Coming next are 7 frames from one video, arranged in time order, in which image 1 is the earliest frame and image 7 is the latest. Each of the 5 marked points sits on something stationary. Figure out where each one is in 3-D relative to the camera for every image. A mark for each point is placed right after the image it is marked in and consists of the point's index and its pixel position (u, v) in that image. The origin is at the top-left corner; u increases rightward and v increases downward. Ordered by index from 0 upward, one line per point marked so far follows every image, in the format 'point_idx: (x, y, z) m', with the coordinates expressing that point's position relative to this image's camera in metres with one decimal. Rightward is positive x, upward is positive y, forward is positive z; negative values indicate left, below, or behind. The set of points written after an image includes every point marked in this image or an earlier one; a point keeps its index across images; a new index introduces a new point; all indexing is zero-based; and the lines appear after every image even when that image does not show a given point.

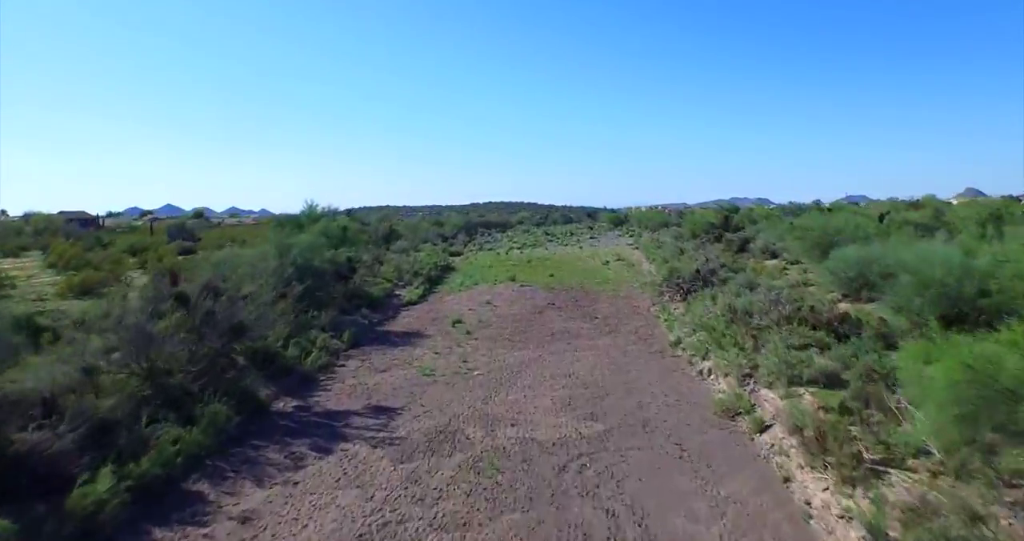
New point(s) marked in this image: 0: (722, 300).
0: (+4.3, -0.6, +14.4) m
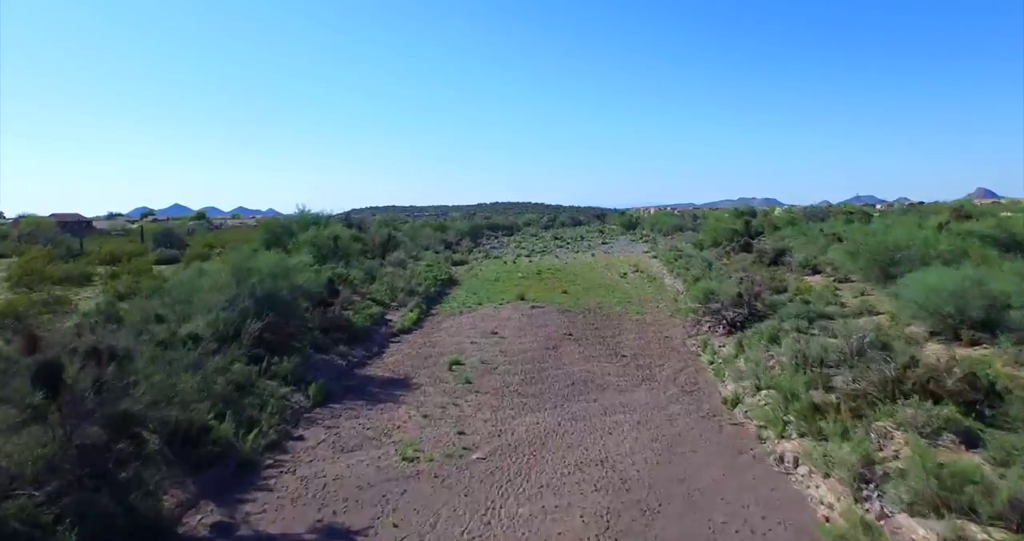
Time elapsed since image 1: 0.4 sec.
0: (+4.5, -1.2, +11.4) m
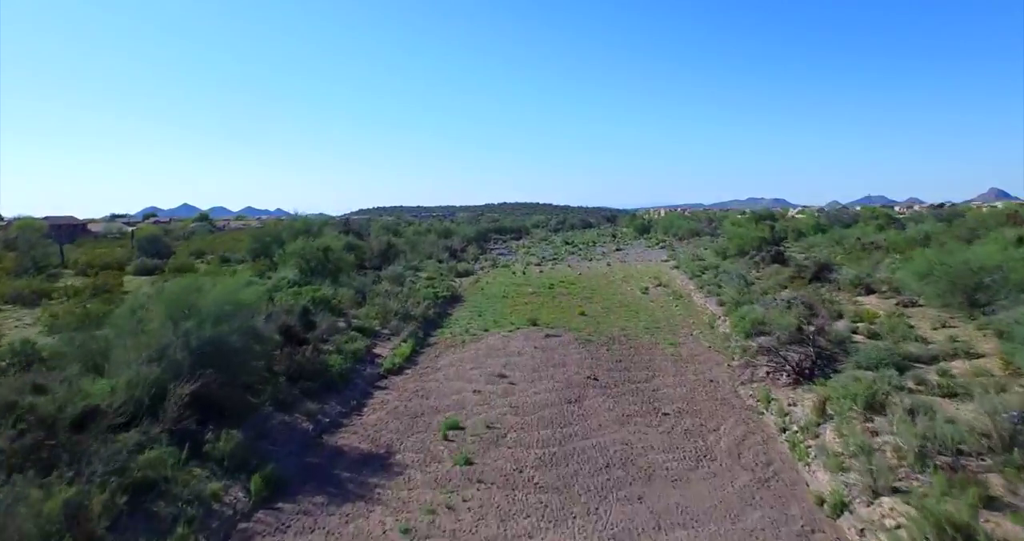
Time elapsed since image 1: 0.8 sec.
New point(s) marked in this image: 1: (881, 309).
0: (+4.7, -1.8, +8.4) m
1: (+9.7, -1.0, +18.3) m
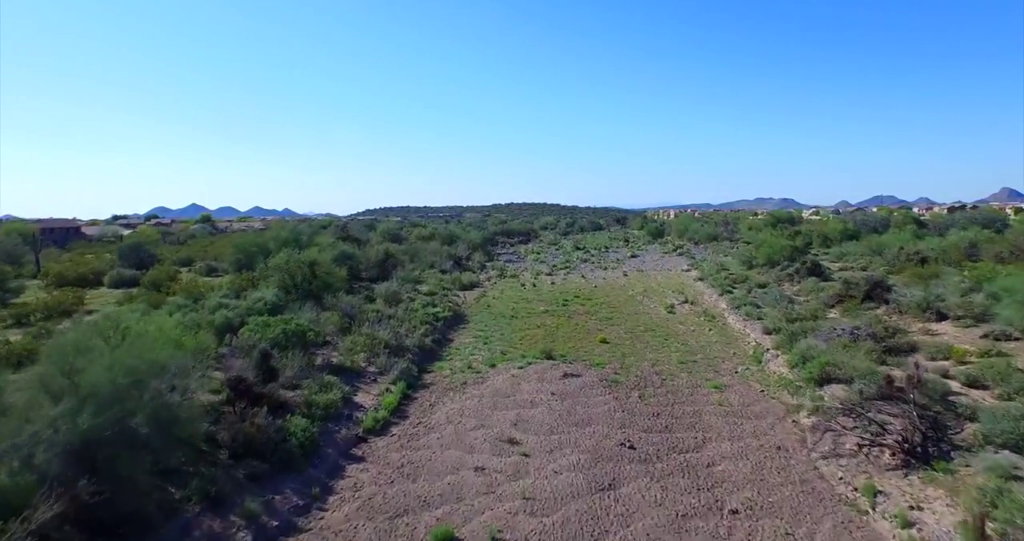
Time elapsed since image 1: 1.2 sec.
0: (+4.8, -2.4, +5.4) m
1: (+10.0, -1.6, +15.2) m
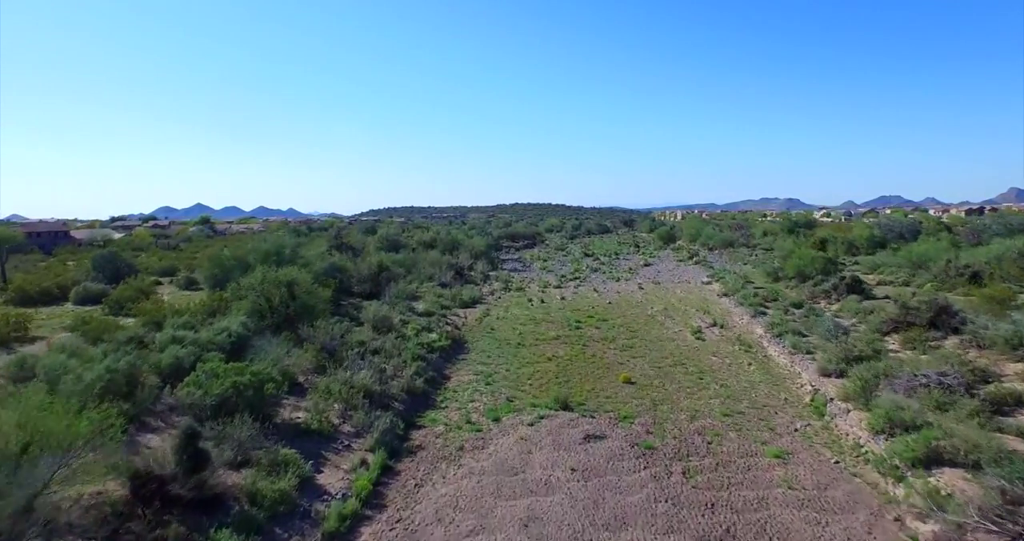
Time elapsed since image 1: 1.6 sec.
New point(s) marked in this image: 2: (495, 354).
0: (+4.9, -3.0, +2.4) m
1: (+10.1, -2.2, +12.2) m
2: (-0.5, -2.3, +19.4) m
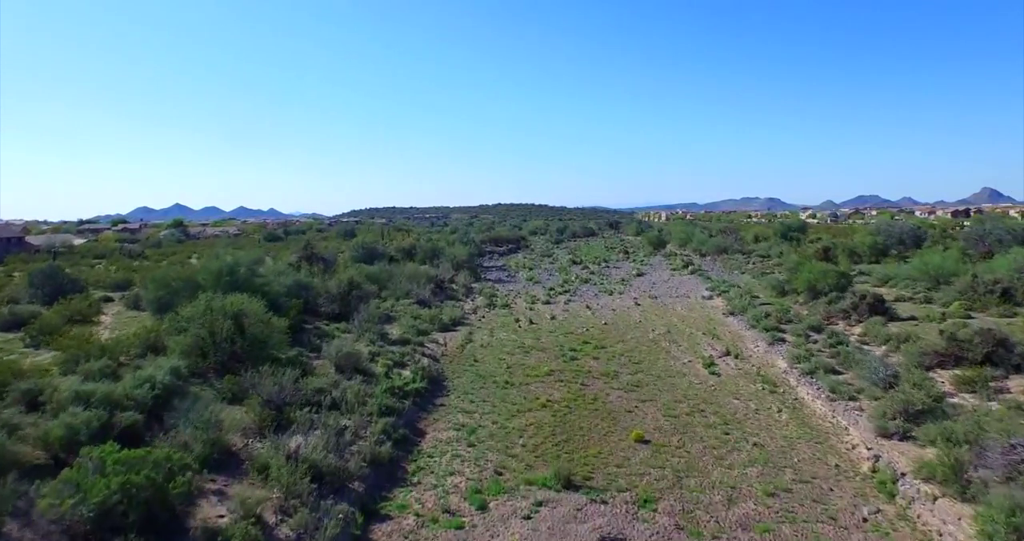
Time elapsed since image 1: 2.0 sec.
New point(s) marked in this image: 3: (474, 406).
0: (+5.0, -3.7, -0.4) m
1: (+10.0, -2.9, +9.6) m
2: (-0.8, -3.0, +16.4) m
3: (-0.9, -3.1, +15.9) m
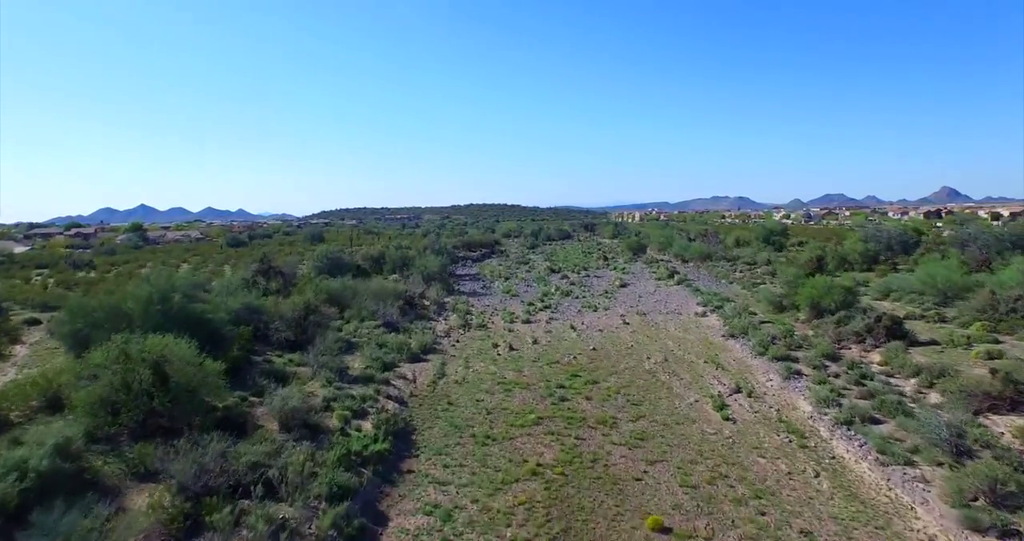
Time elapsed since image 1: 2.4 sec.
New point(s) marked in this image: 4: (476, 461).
0: (+5.3, -4.4, -3.0) m
1: (+9.9, -3.5, +7.1) m
2: (-1.1, -3.7, +13.6) m
3: (-1.2, -3.8, +13.0) m
4: (-0.7, -3.7, +13.9) m
